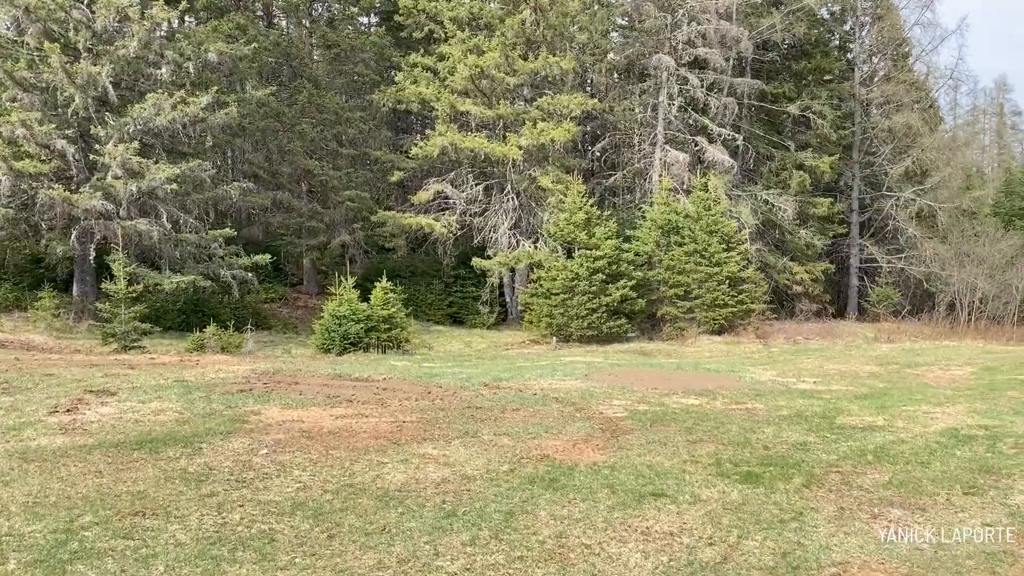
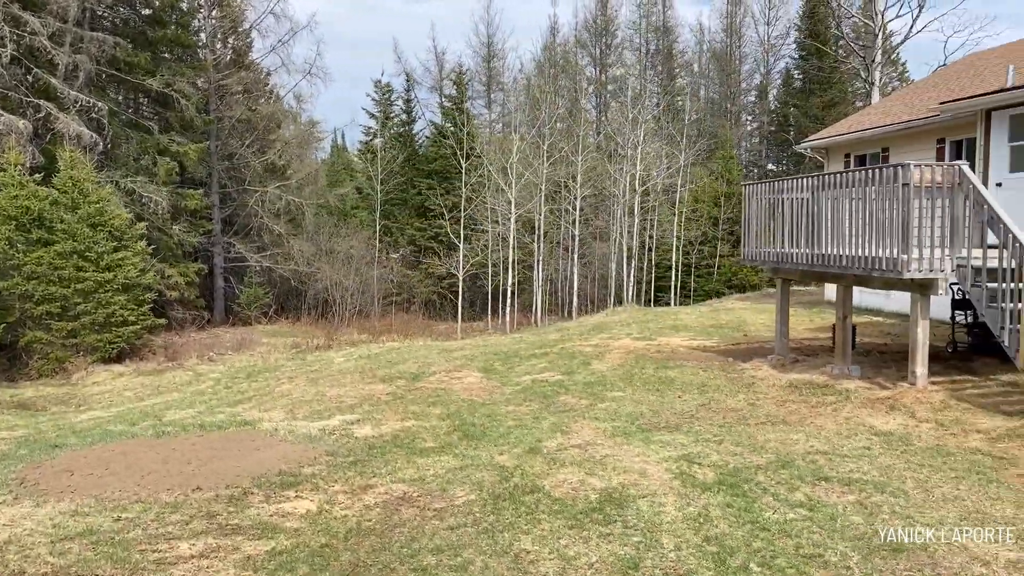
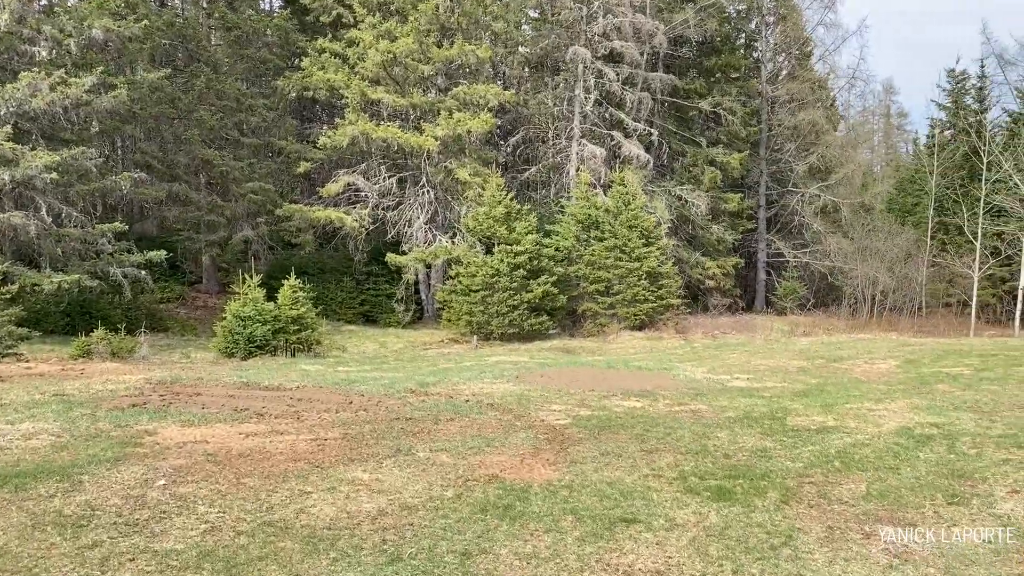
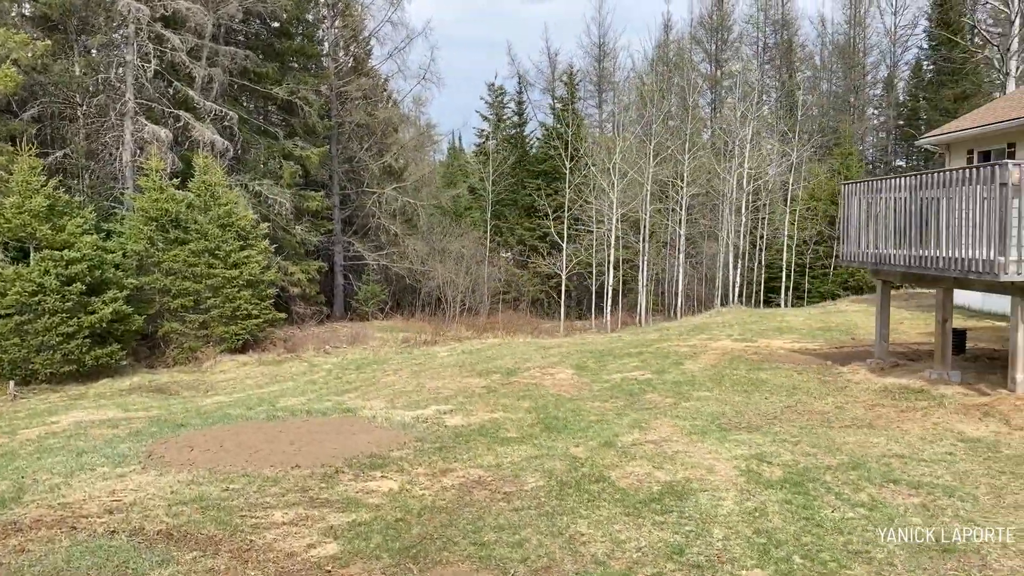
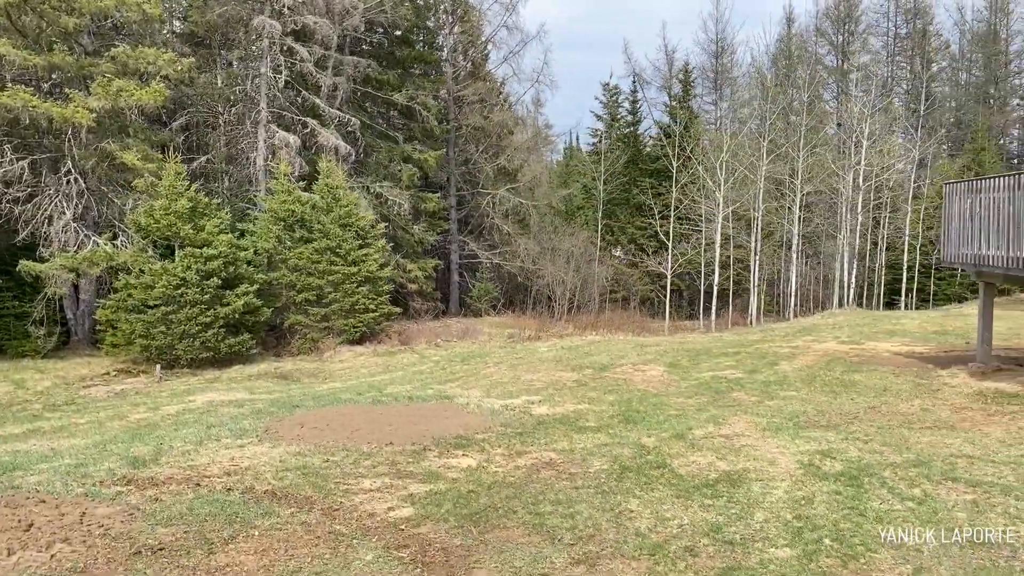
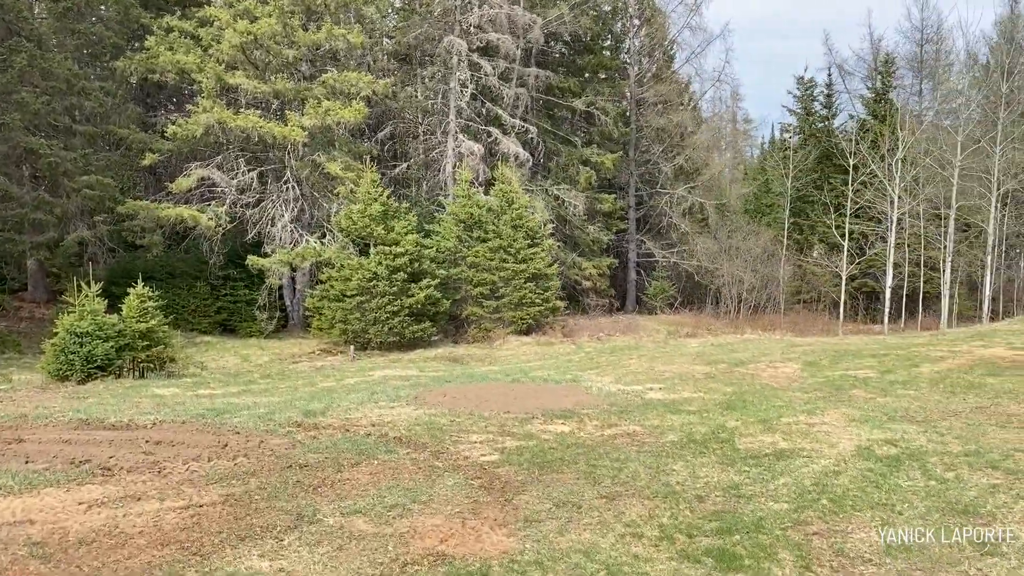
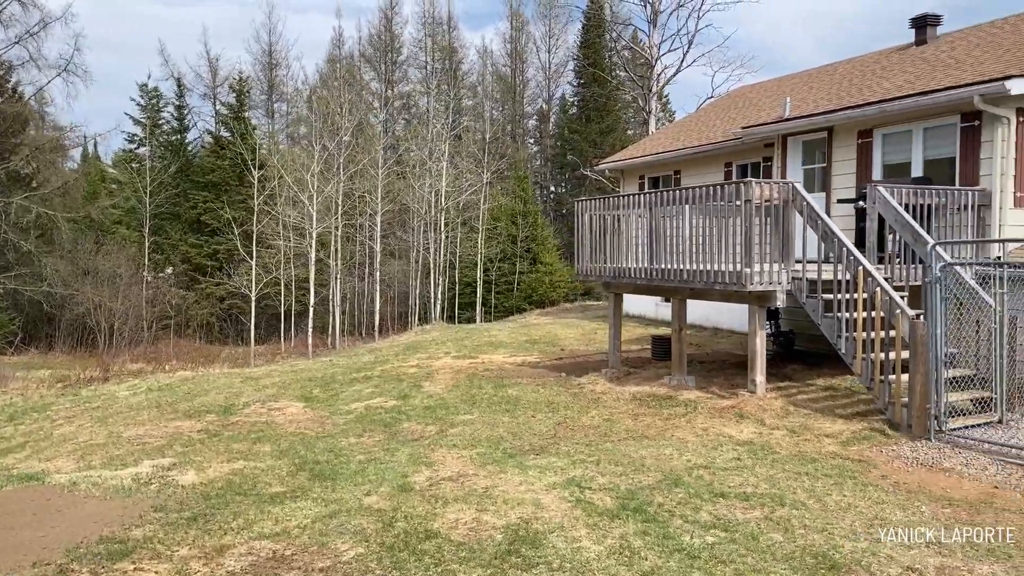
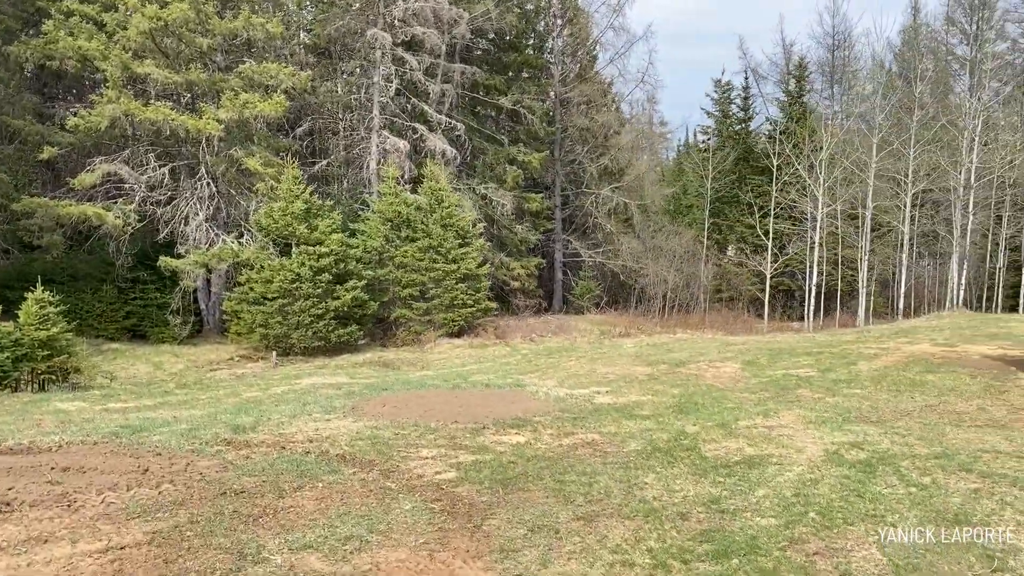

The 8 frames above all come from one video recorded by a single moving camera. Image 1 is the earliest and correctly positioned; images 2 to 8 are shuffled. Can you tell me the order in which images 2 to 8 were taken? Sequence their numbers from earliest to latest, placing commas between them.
3, 6, 8, 5, 4, 2, 7
